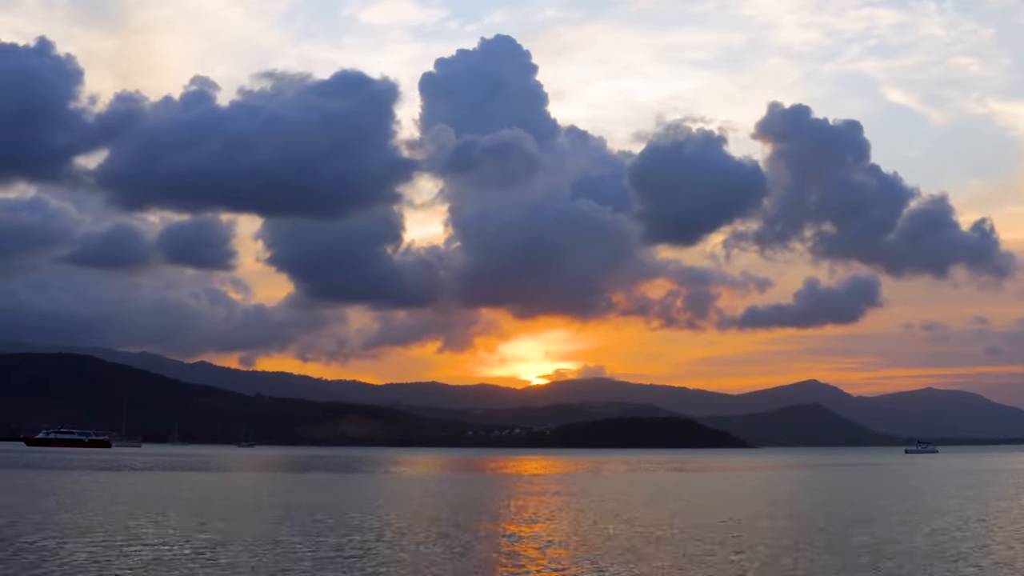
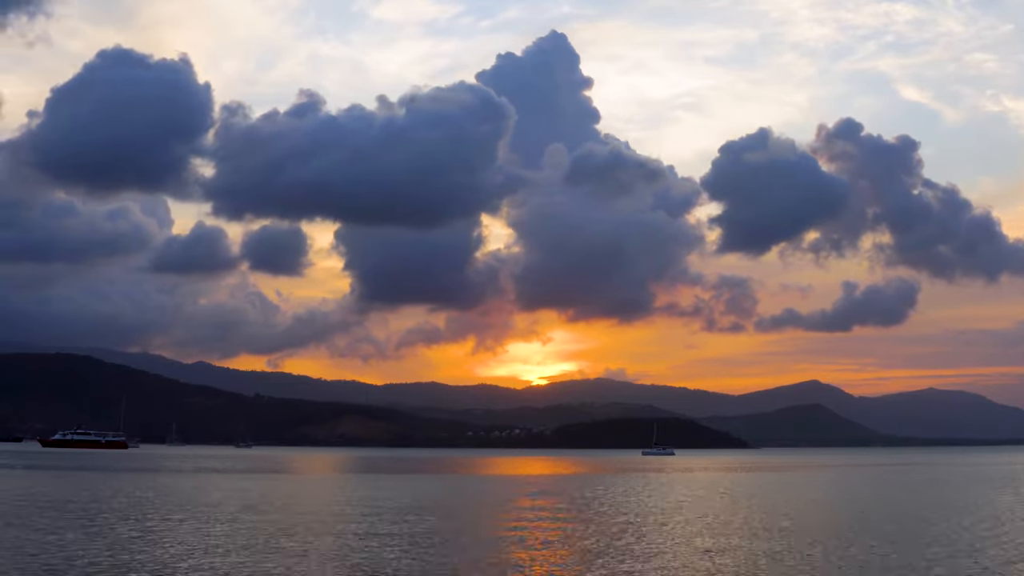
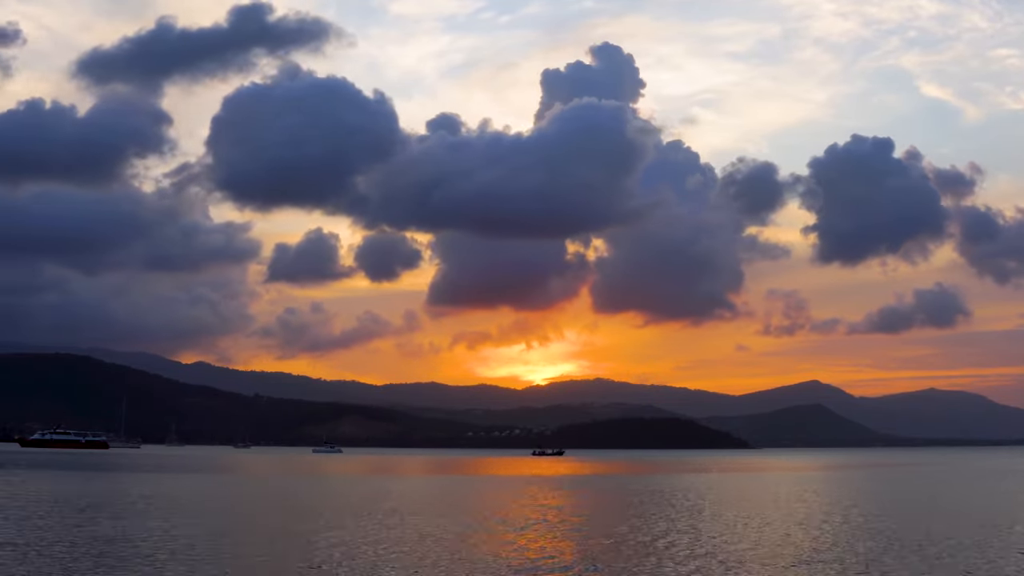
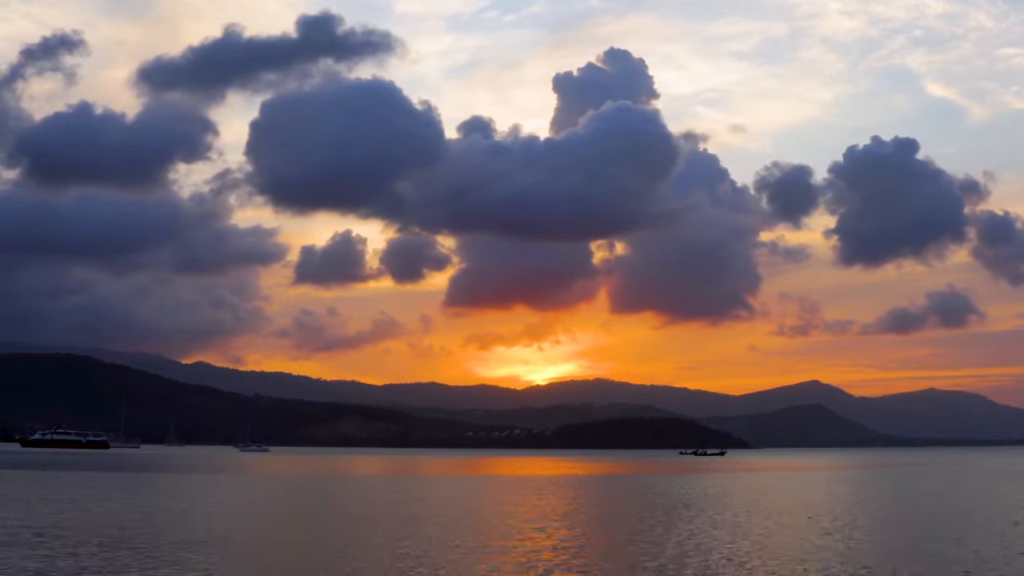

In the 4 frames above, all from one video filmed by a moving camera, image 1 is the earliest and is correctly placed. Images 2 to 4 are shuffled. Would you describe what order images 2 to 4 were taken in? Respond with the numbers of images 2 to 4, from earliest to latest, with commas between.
2, 3, 4
